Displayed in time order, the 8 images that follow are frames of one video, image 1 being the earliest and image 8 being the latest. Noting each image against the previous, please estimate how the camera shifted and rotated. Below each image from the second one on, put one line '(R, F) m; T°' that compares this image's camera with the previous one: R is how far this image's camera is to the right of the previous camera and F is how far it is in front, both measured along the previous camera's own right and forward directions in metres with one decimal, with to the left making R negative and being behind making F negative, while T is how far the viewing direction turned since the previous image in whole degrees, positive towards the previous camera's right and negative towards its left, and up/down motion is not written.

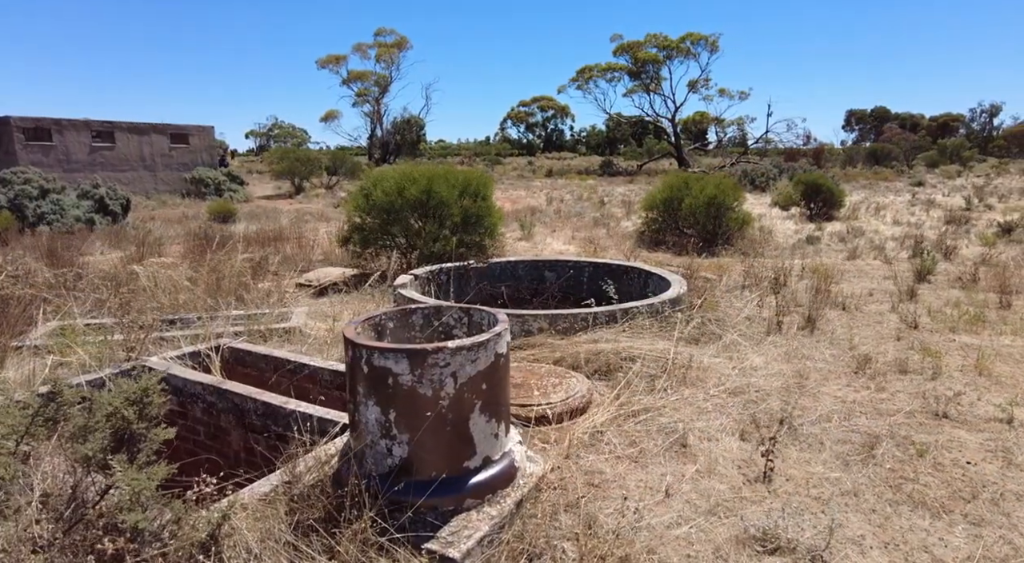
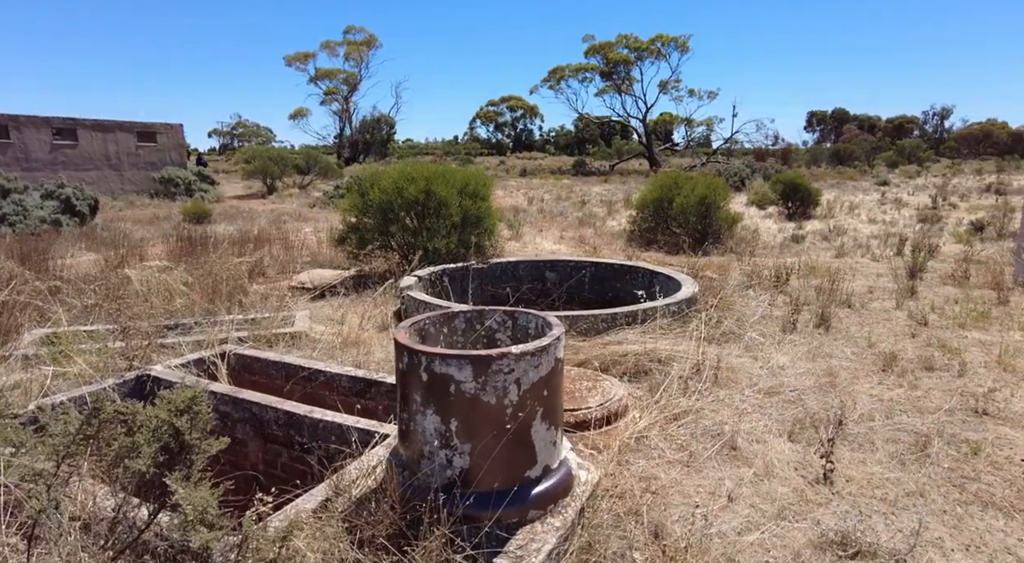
(-0.4, +0.1) m; +3°
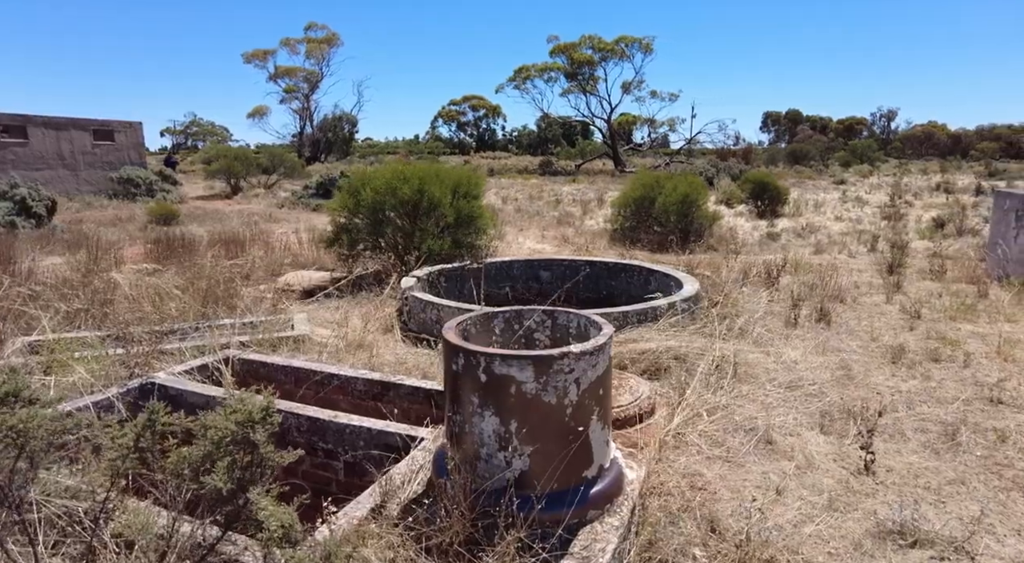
(-0.4, 0.0) m; +4°
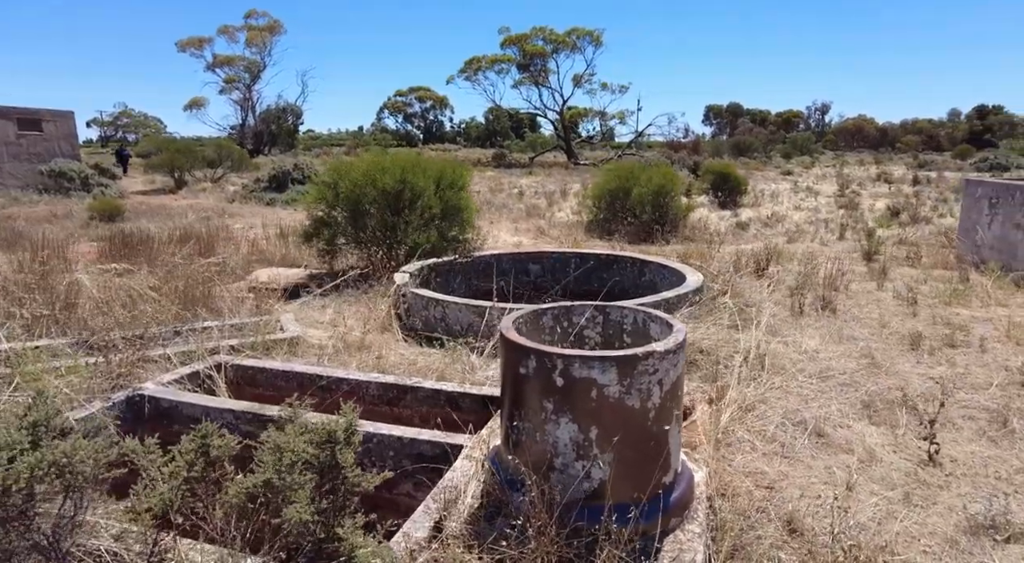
(-0.5, +0.3) m; +5°
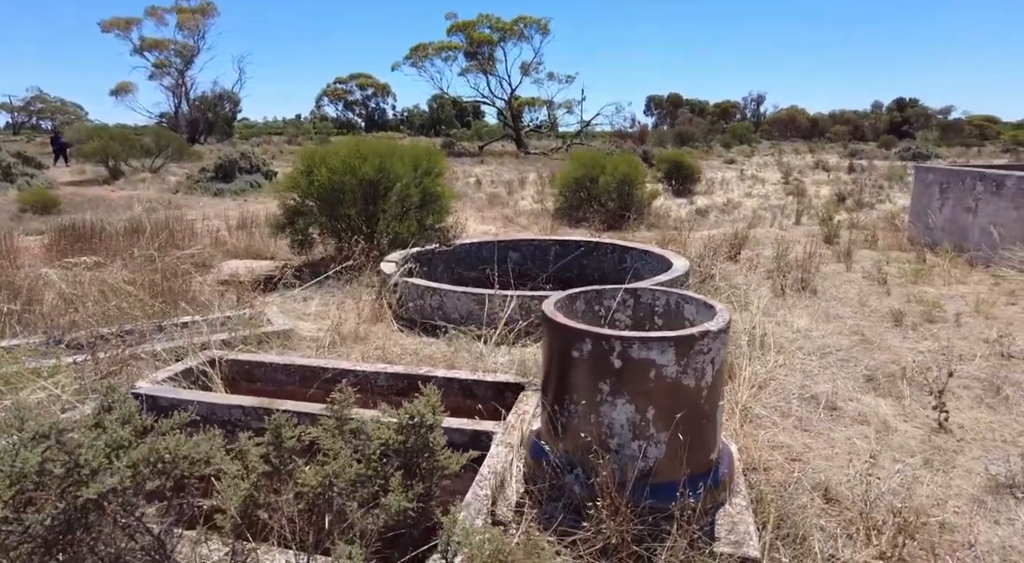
(-0.5, 0.0) m; +5°
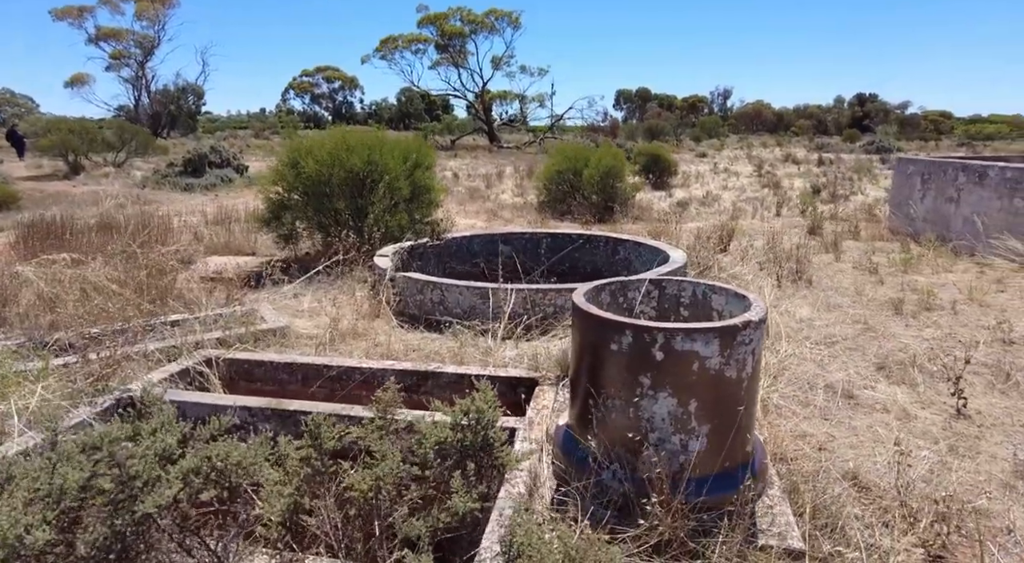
(-0.3, +0.1) m; +3°
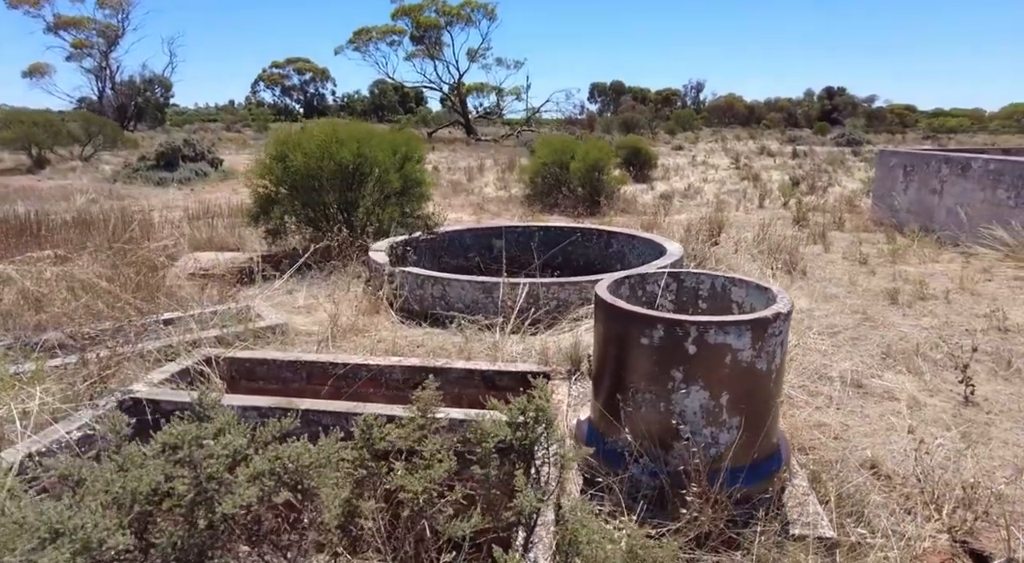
(-0.2, 0.0) m; +2°
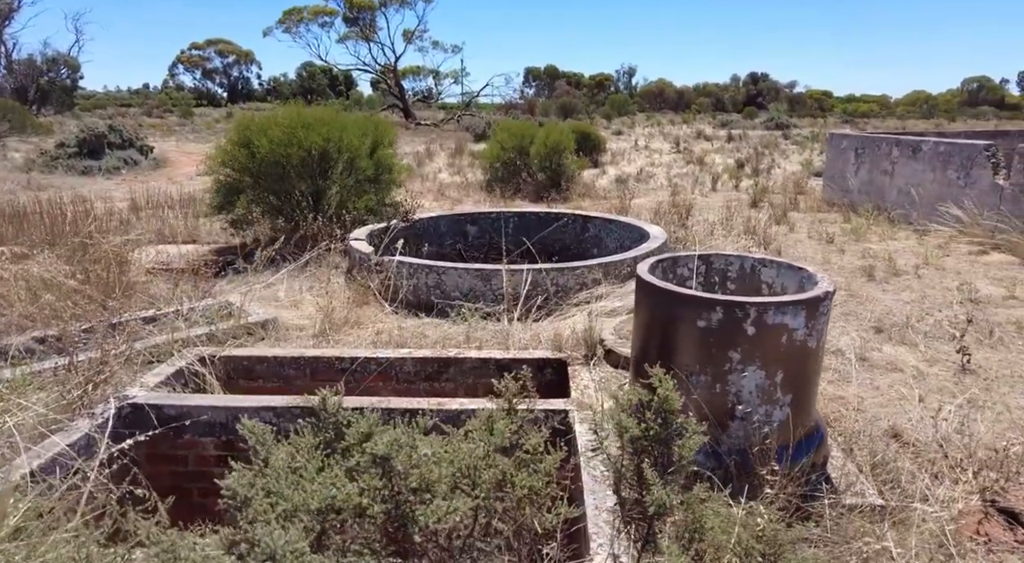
(-0.5, +0.1) m; +6°
